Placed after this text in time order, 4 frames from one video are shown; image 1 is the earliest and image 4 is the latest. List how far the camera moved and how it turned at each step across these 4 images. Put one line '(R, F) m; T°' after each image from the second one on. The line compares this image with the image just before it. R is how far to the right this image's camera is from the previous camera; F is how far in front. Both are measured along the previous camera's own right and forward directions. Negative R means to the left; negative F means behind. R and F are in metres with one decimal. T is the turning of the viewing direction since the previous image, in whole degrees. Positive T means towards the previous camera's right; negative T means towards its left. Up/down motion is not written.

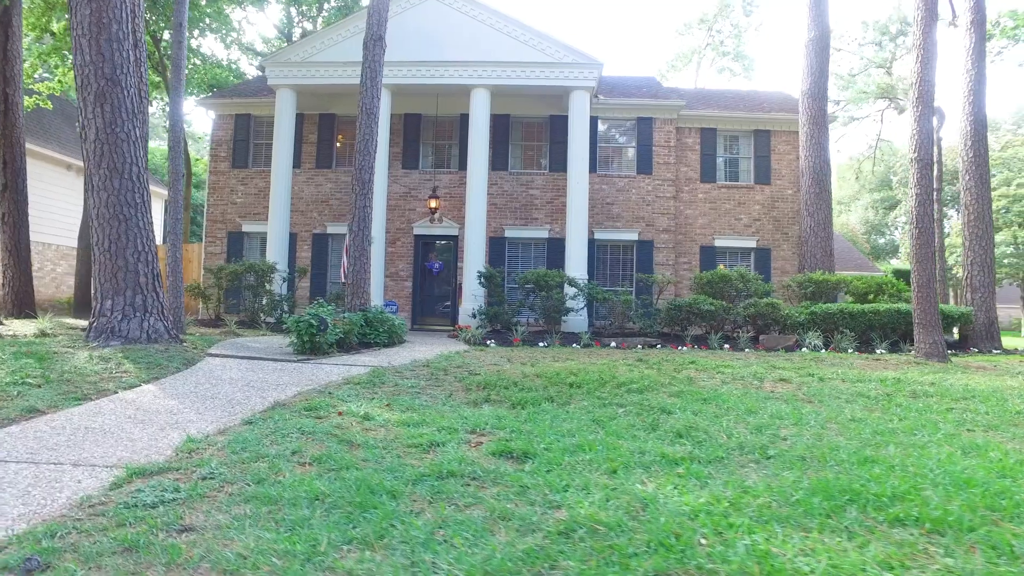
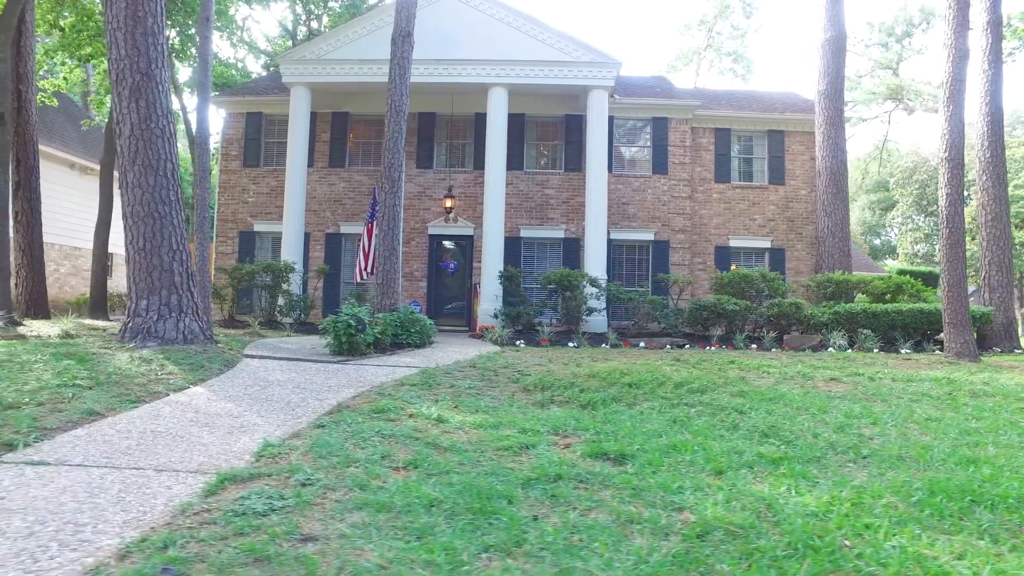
(-0.6, +0.1) m; +1°
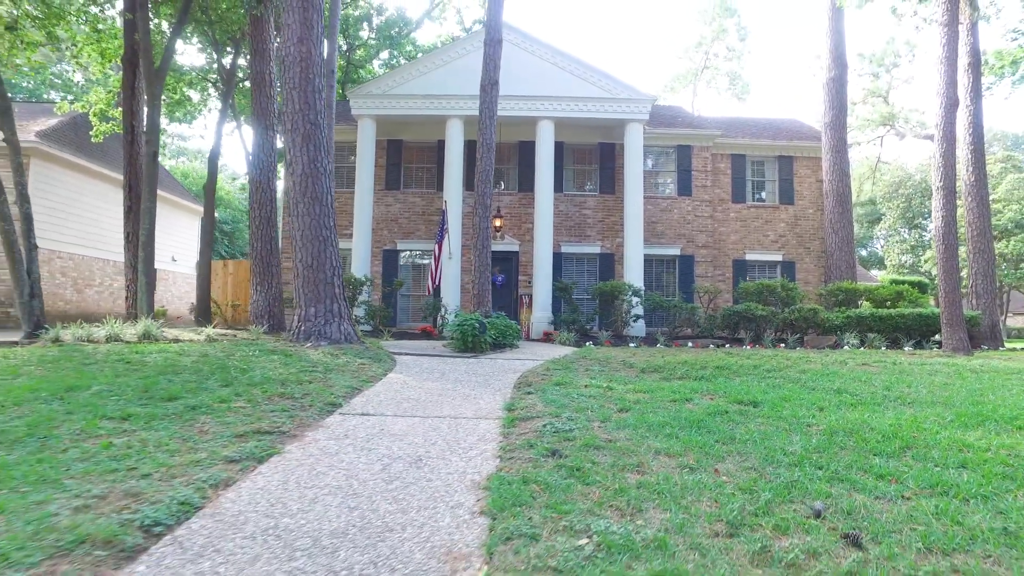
(-1.7, -2.0) m; +1°
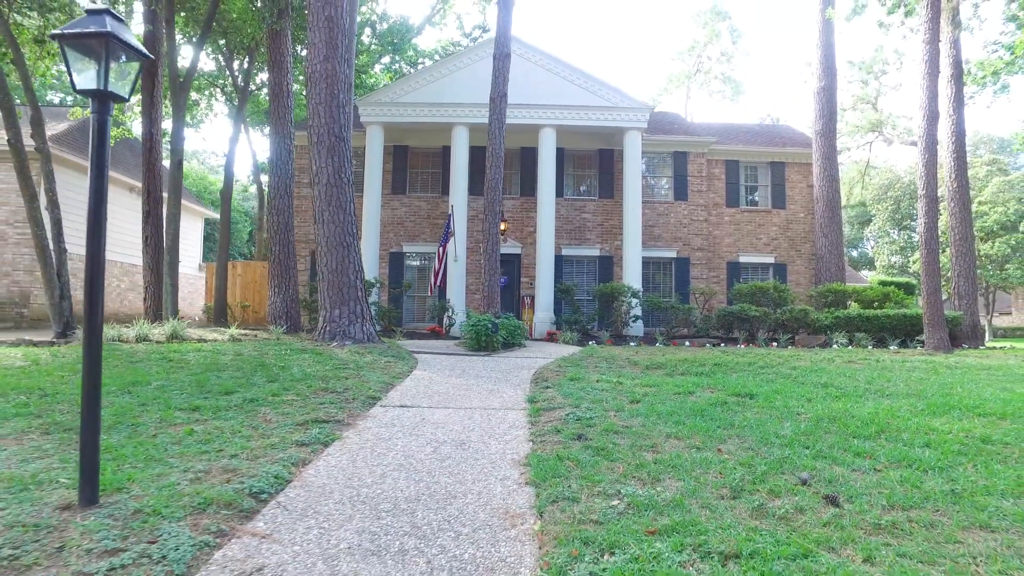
(-0.3, -0.7) m; +1°
